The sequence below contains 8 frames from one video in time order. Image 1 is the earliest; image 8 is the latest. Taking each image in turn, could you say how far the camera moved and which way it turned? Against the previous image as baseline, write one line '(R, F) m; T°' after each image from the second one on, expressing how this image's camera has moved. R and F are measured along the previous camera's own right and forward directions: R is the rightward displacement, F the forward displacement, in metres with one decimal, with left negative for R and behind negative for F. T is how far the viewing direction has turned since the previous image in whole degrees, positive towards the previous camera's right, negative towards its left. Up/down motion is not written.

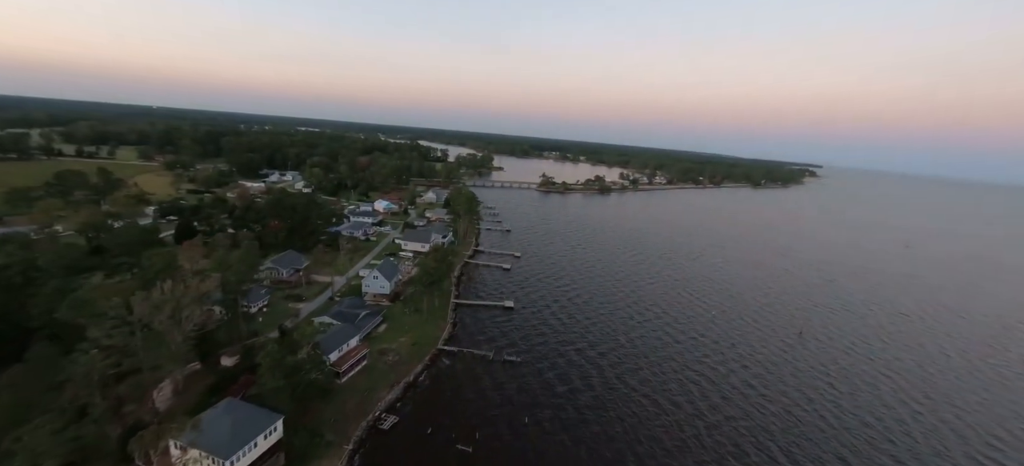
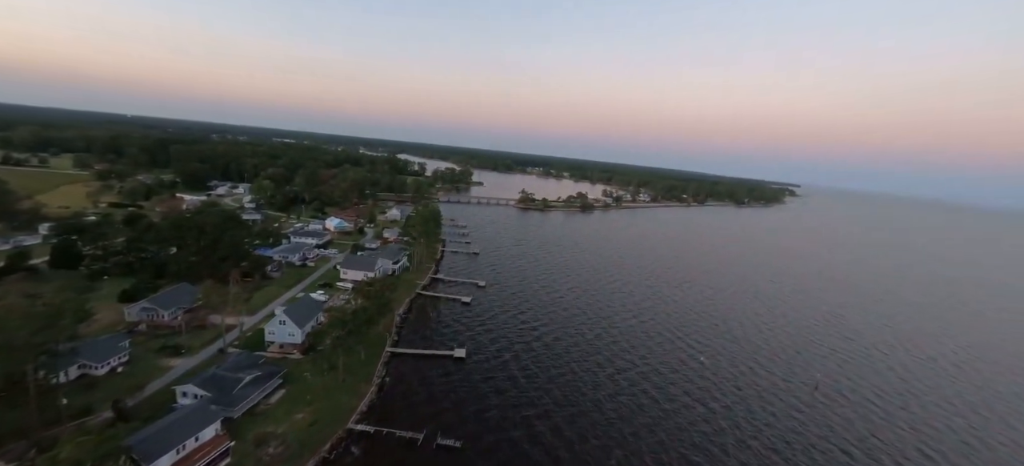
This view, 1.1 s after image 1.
(+1.6, +4.3) m; +2°
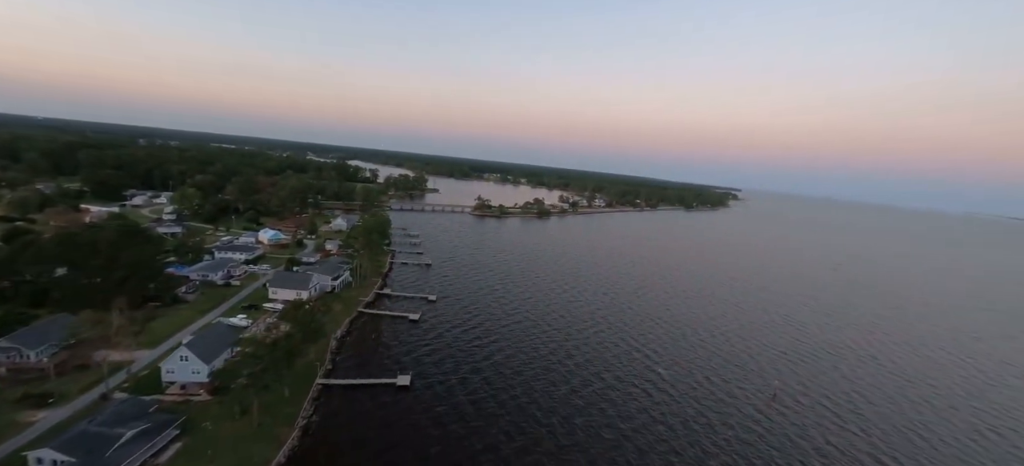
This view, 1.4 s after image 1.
(+0.5, +1.5) m; +6°
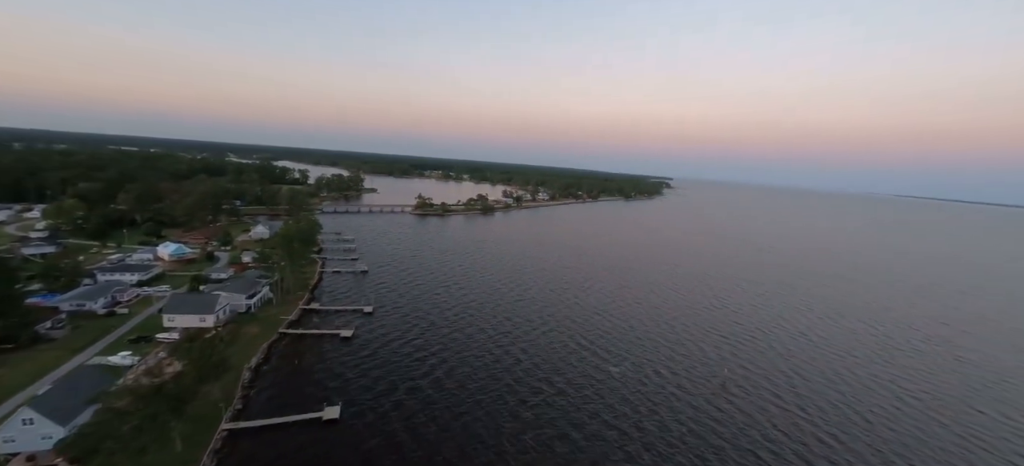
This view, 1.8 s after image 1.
(+0.4, +1.5) m; +7°
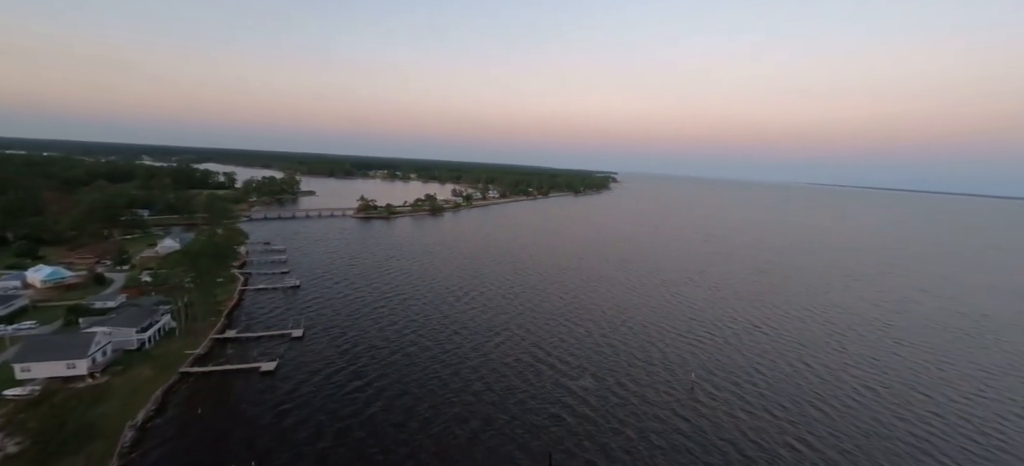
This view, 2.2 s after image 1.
(+0.2, +2.2) m; +7°
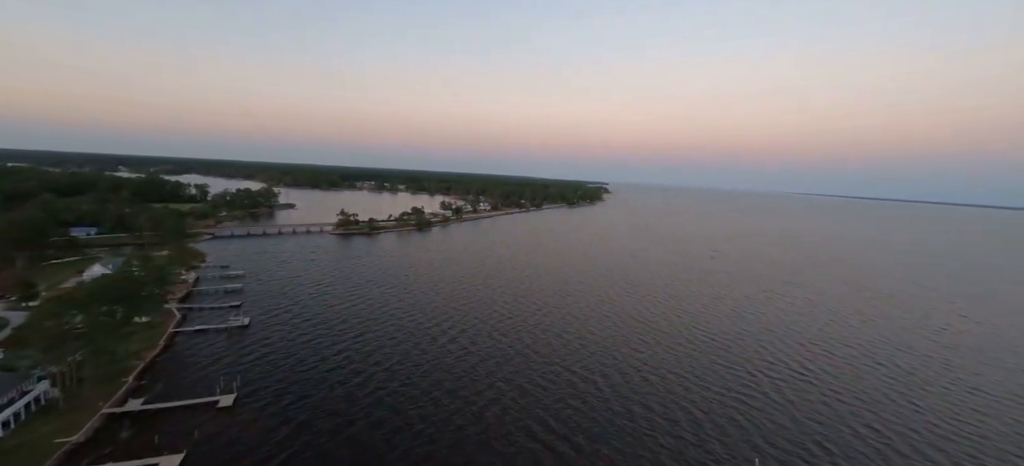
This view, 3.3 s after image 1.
(-0.1, +4.8) m; +1°
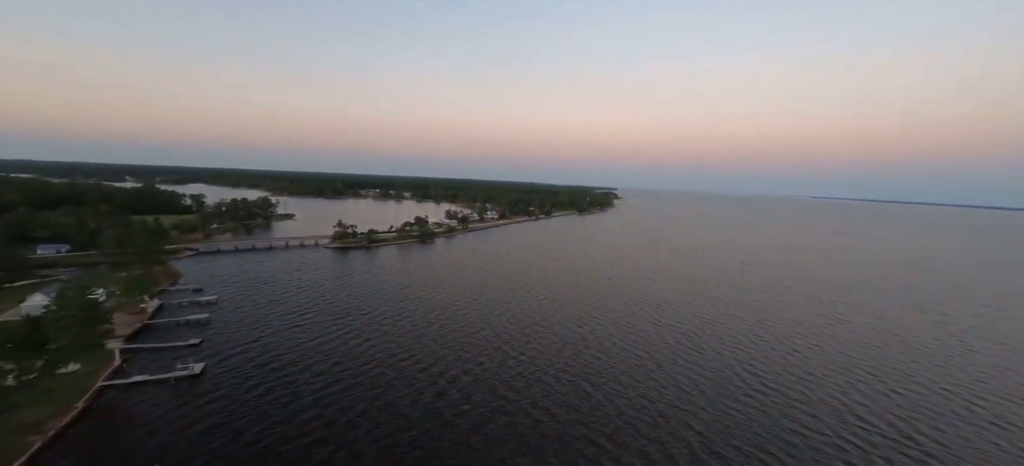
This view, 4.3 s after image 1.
(-0.2, +4.9) m; -1°
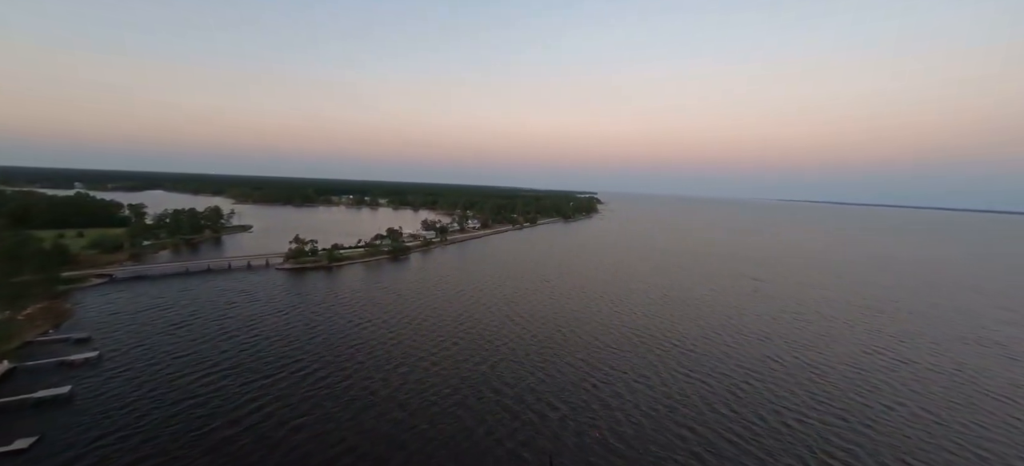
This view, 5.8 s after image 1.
(-0.2, +7.1) m; +3°
